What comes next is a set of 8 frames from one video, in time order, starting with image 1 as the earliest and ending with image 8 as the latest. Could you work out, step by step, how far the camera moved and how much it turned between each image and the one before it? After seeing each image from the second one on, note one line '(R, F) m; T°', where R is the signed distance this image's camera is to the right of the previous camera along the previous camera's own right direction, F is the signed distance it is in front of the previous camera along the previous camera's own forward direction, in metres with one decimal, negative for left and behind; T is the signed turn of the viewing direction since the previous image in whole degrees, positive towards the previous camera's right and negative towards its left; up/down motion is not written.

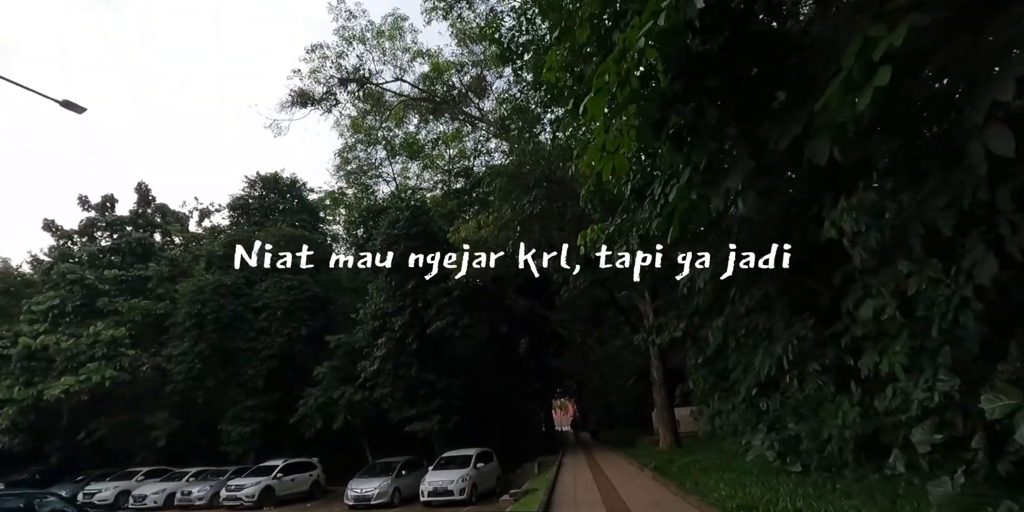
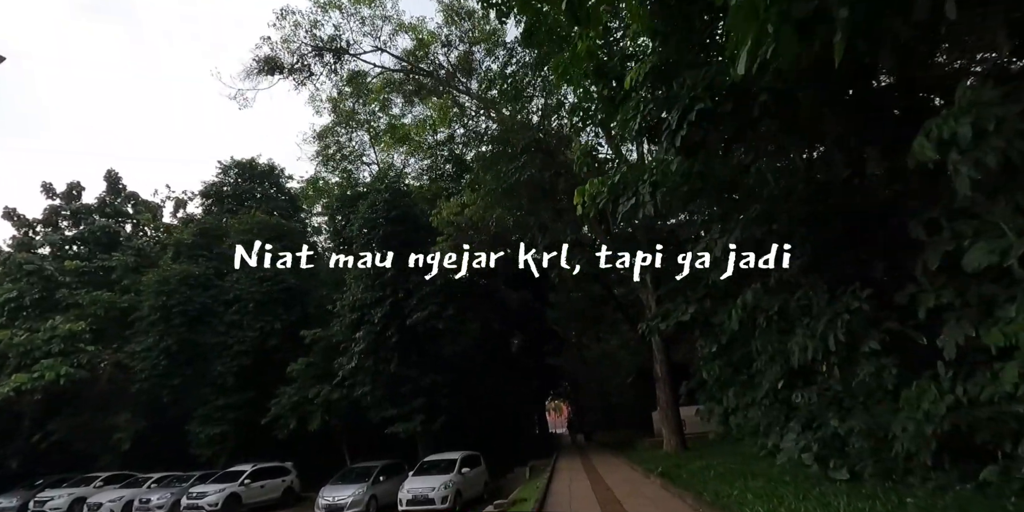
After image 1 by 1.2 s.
(+0.2, +1.6) m; 0°
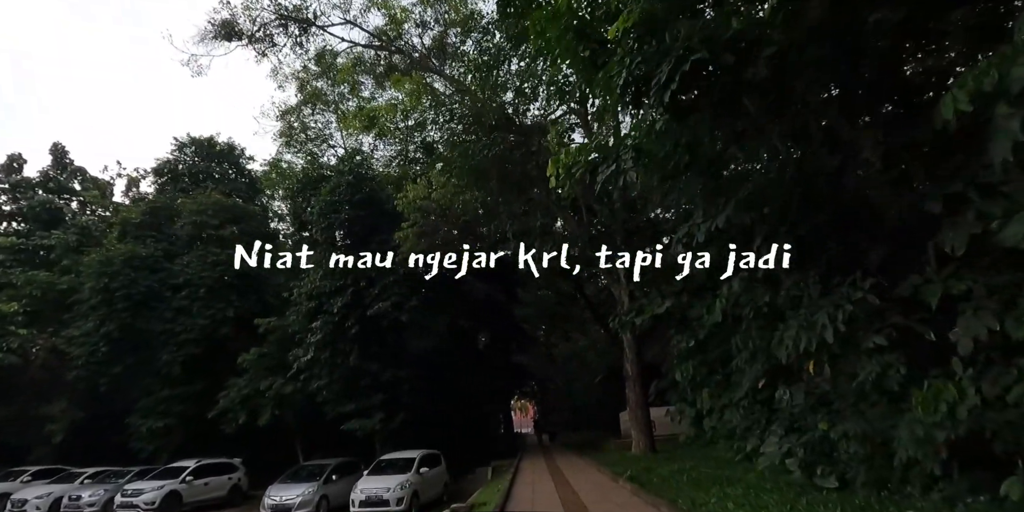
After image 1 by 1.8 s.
(+0.1, +0.8) m; +3°
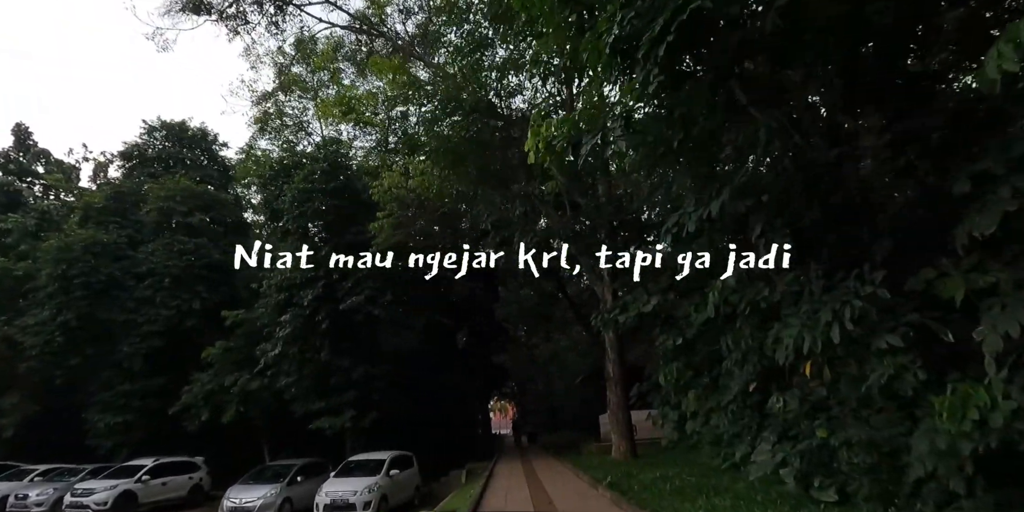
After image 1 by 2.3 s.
(+0.1, +0.6) m; +2°
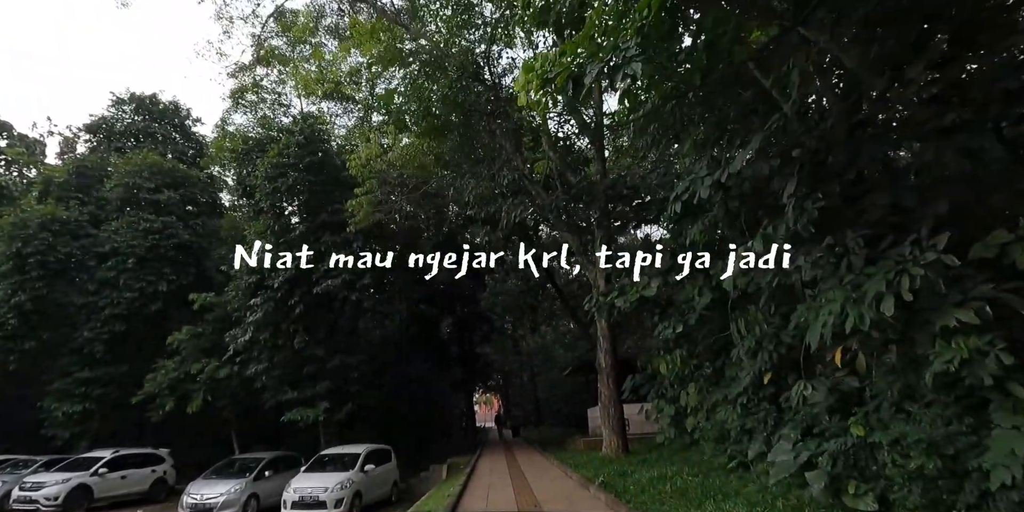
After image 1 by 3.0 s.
(0.0, +0.9) m; +1°
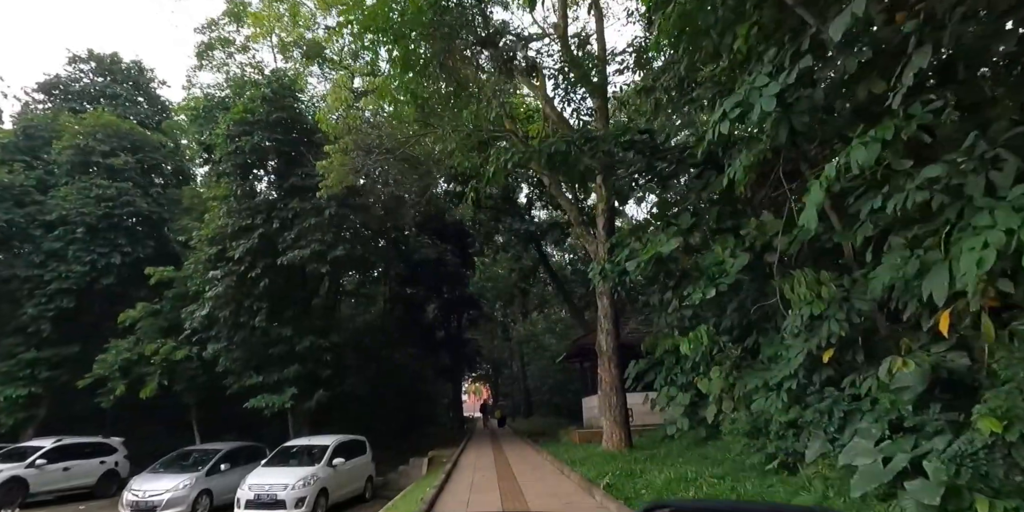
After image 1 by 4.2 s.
(0.0, +1.6) m; +1°
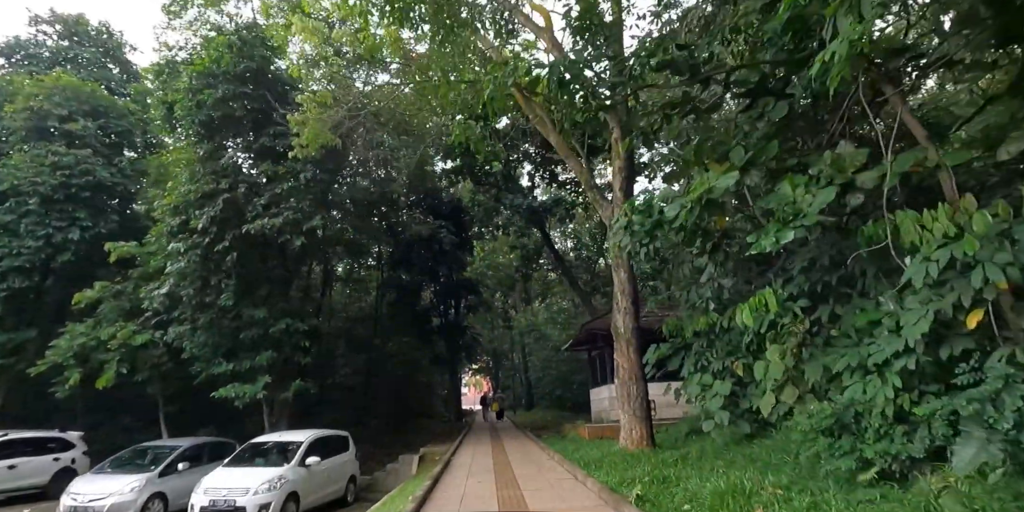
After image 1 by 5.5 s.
(0.0, +1.7) m; 0°
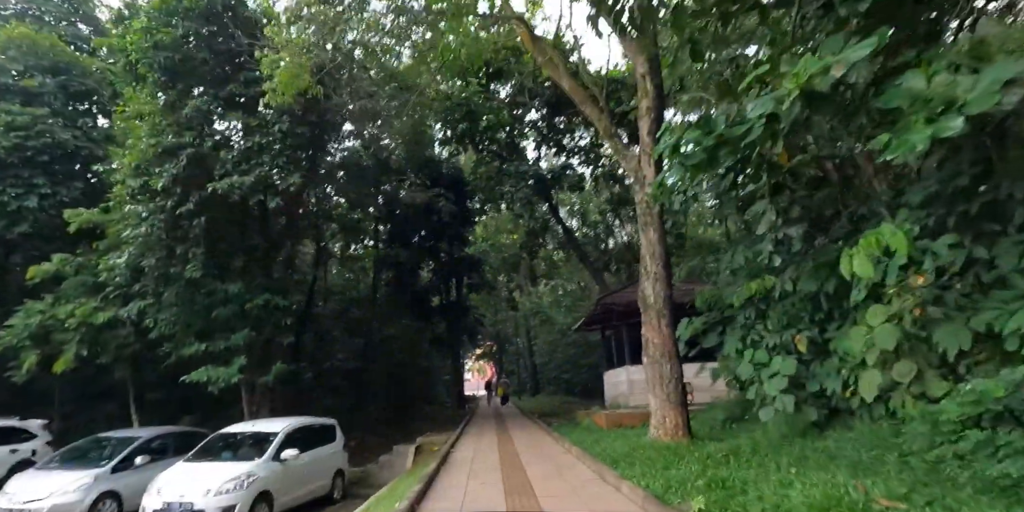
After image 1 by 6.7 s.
(-0.1, +1.5) m; 0°
